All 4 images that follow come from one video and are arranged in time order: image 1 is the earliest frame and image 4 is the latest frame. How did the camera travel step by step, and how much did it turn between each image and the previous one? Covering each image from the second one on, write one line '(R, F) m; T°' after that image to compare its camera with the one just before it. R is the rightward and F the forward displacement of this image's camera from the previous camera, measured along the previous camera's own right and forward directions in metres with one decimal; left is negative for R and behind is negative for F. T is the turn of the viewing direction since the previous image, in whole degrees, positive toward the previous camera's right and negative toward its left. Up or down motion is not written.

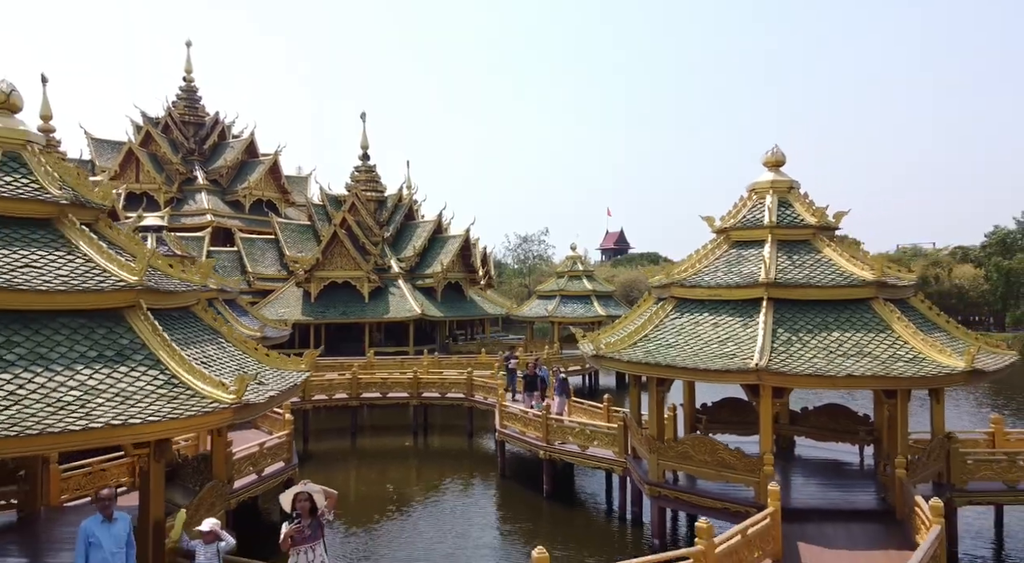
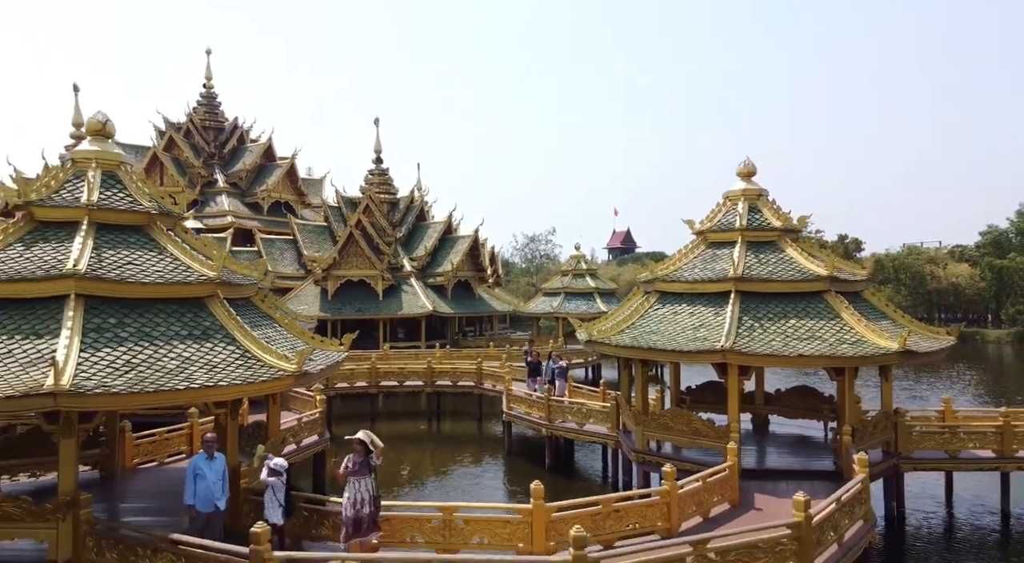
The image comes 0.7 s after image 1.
(+0.1, -2.0) m; -1°
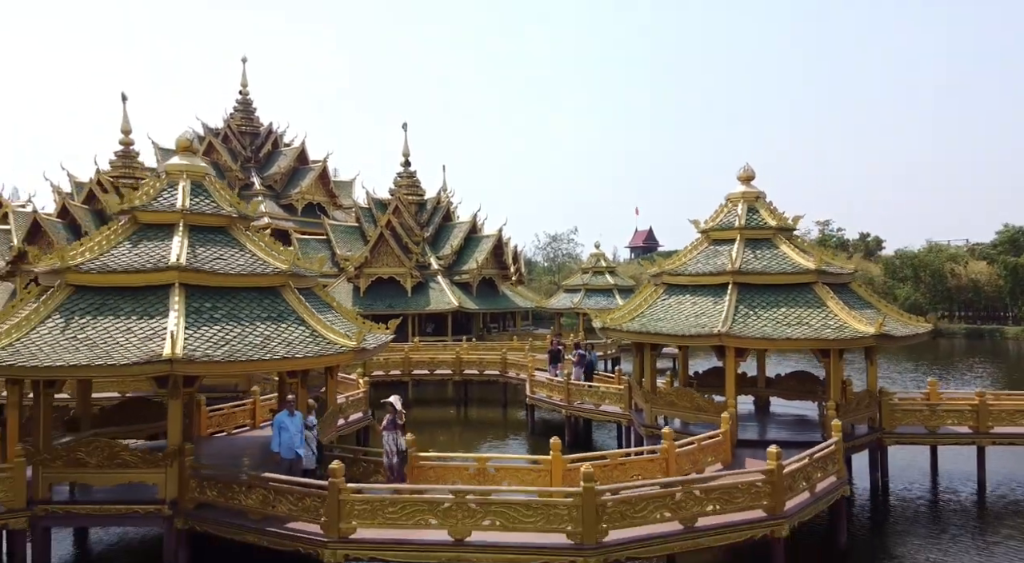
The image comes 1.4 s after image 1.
(0.0, -1.9) m; -2°
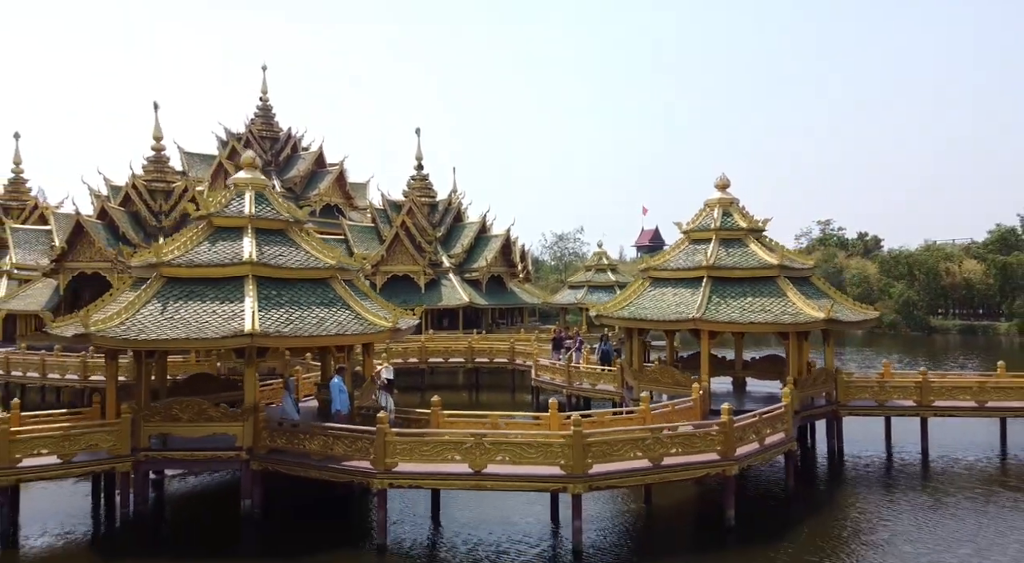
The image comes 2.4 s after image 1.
(0.0, -2.7) m; -1°
